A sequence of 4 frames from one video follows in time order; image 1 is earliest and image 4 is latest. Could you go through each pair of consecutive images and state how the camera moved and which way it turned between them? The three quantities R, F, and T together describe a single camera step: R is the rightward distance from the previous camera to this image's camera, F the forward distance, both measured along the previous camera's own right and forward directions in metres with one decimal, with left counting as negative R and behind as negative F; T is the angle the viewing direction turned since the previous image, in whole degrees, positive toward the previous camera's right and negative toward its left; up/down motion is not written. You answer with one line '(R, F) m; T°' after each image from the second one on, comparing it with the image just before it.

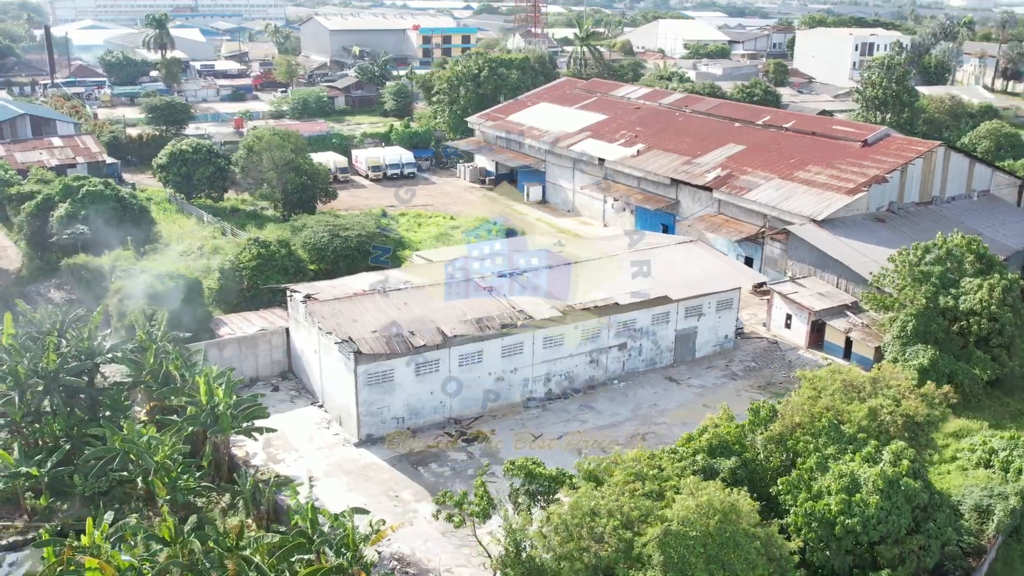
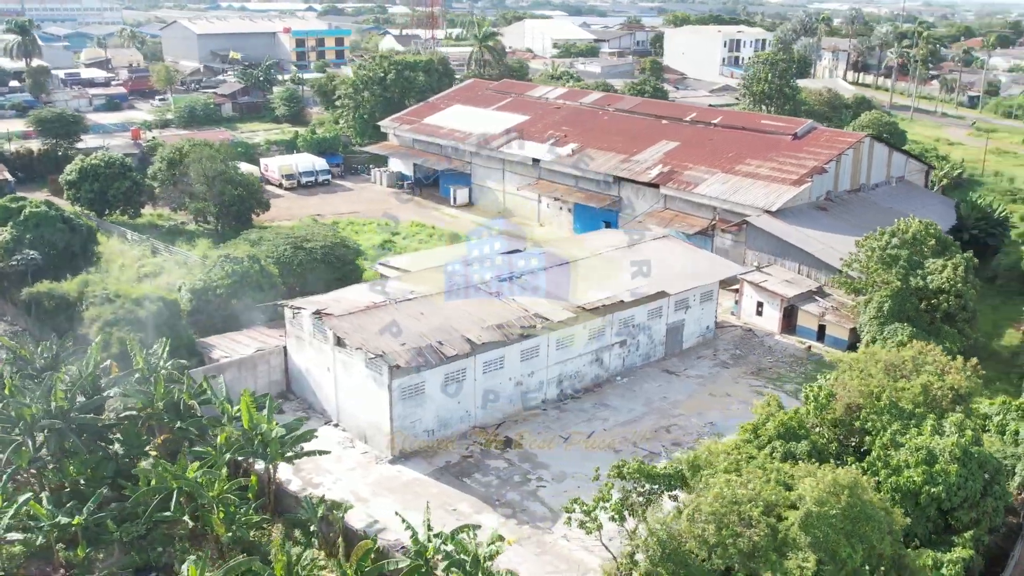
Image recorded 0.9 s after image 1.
(-2.9, +0.2) m; +10°
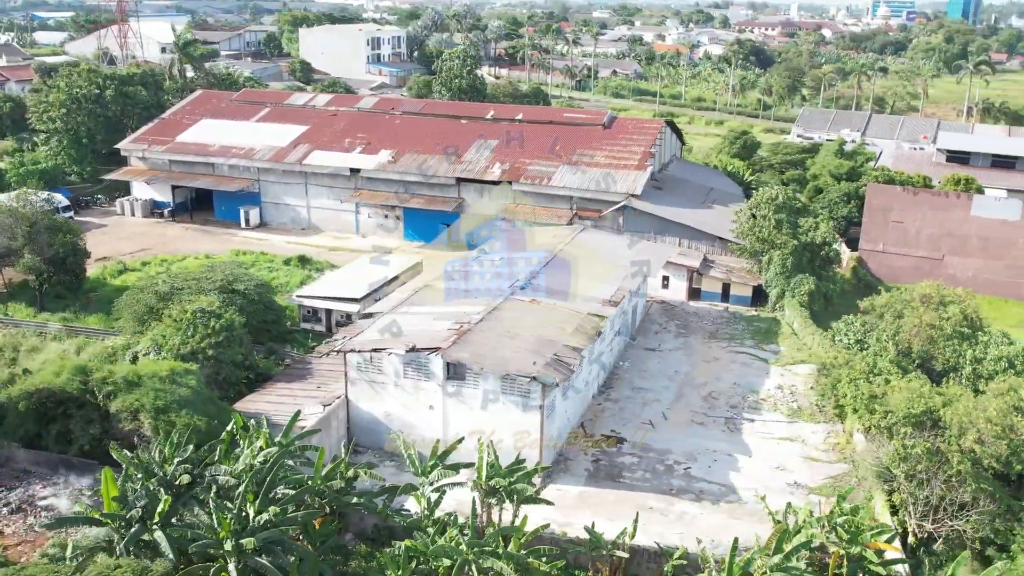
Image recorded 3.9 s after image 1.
(-8.6, +2.1) m; +29°
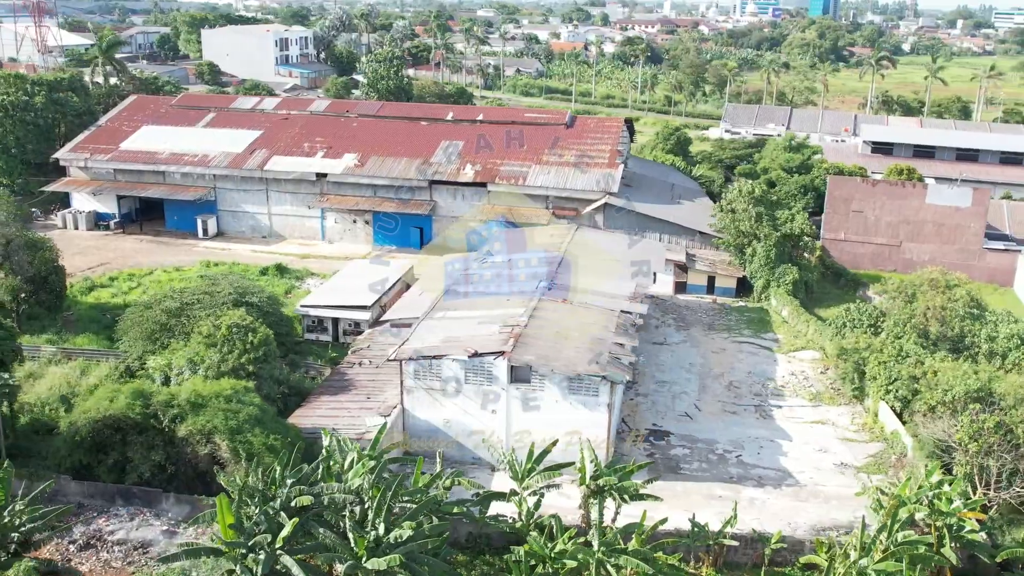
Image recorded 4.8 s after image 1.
(-2.9, +0.1) m; +8°
